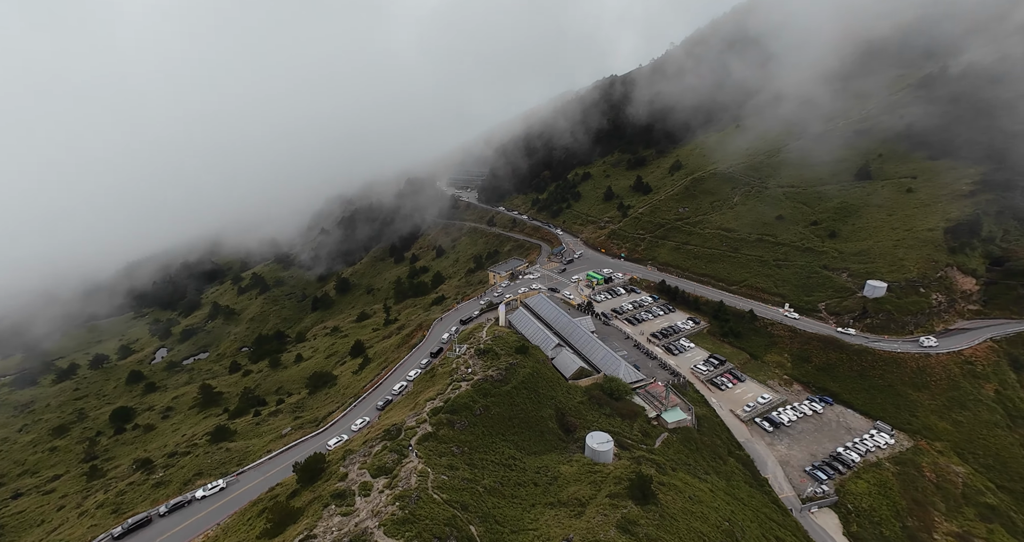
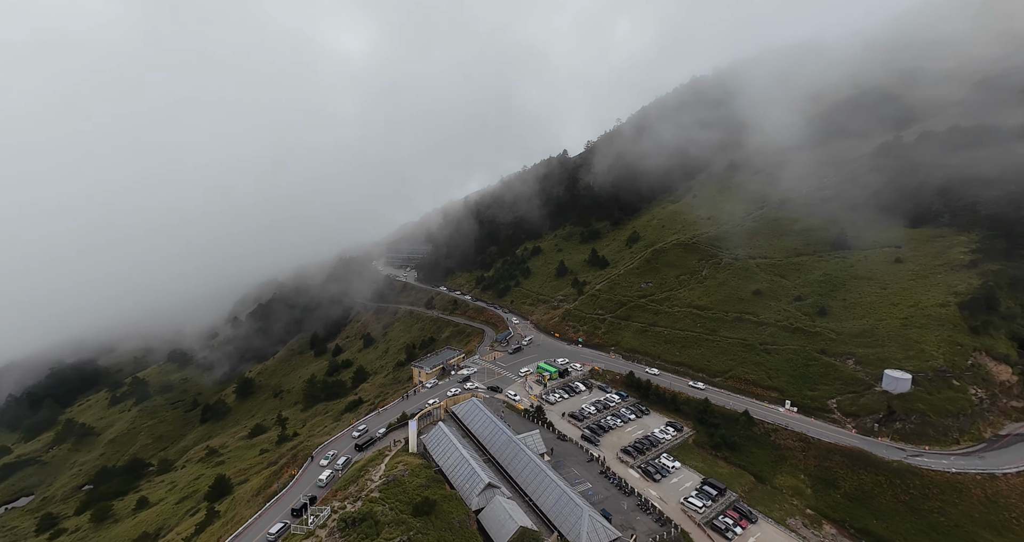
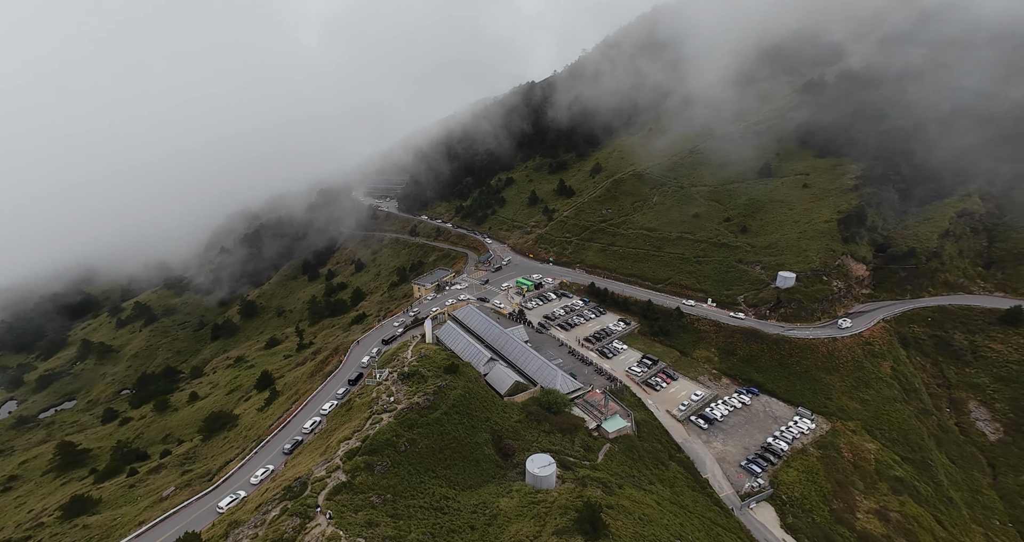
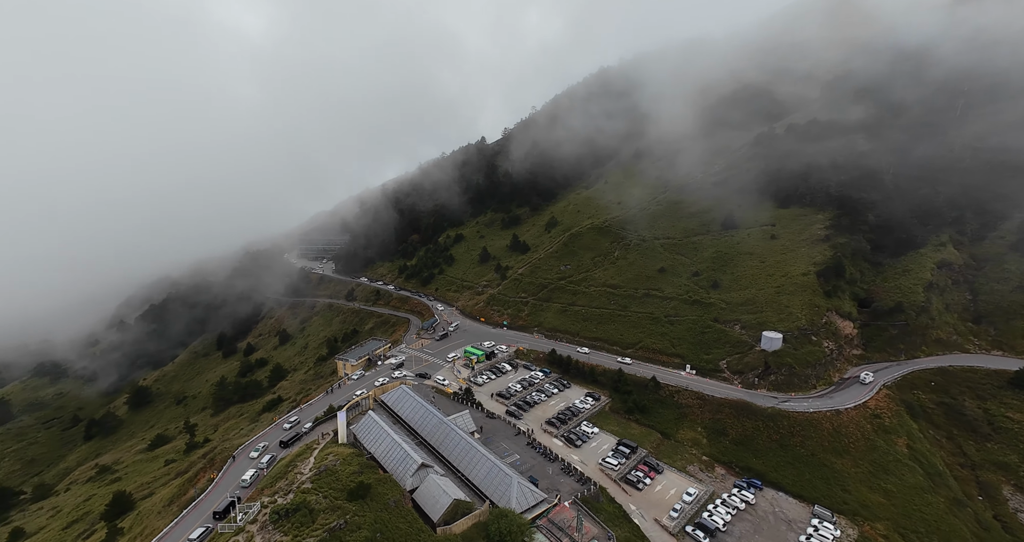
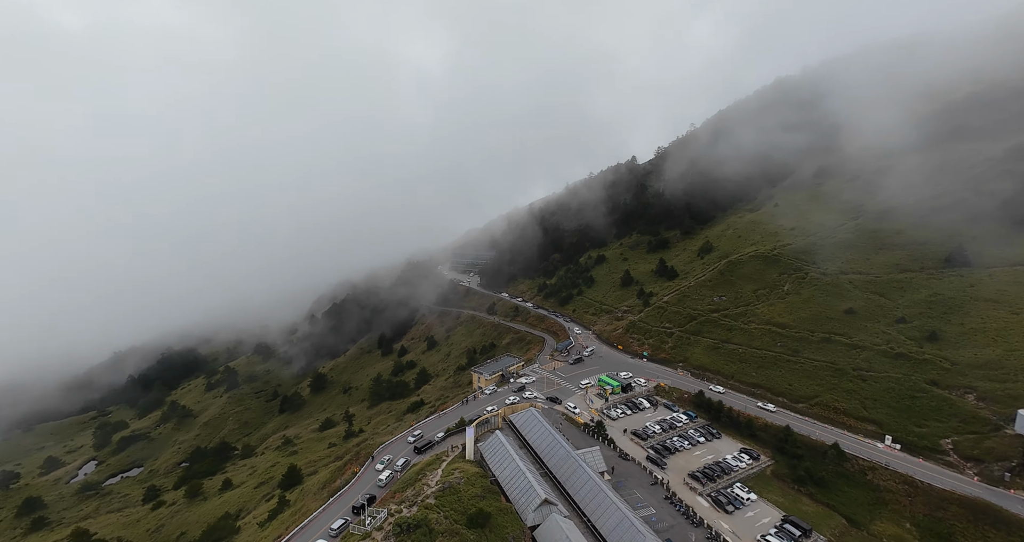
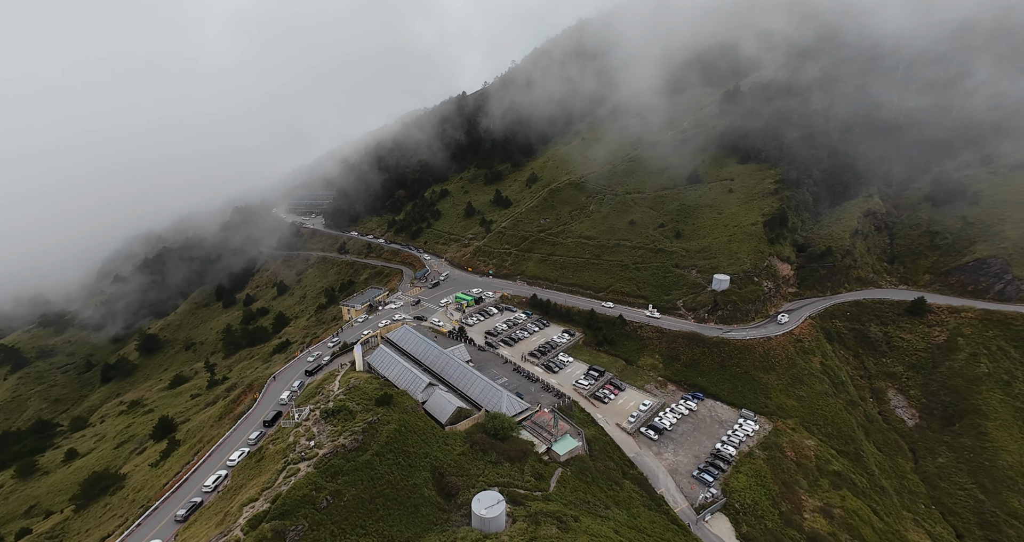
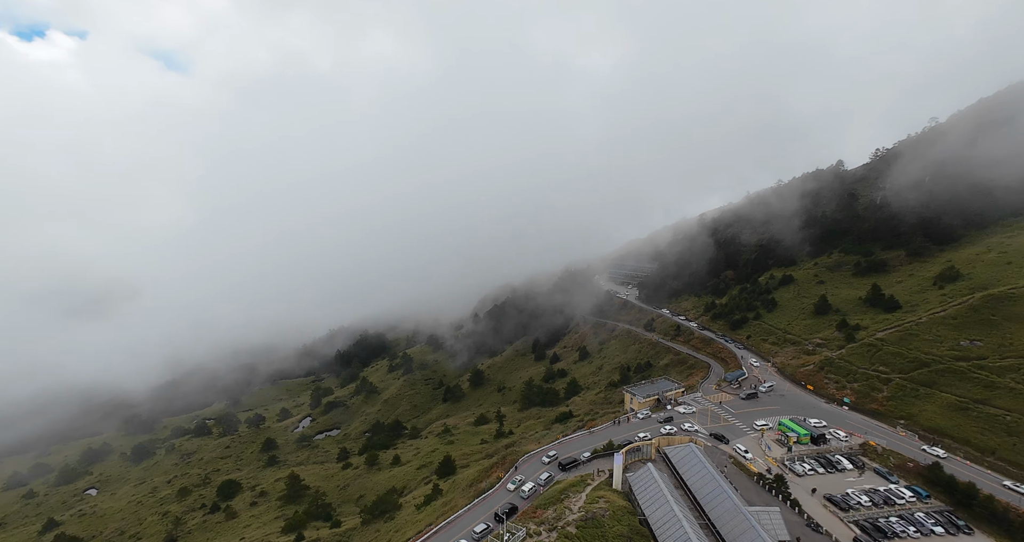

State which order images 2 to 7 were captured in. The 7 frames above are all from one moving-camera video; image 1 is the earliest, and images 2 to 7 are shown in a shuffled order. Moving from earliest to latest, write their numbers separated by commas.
3, 6, 4, 2, 5, 7
